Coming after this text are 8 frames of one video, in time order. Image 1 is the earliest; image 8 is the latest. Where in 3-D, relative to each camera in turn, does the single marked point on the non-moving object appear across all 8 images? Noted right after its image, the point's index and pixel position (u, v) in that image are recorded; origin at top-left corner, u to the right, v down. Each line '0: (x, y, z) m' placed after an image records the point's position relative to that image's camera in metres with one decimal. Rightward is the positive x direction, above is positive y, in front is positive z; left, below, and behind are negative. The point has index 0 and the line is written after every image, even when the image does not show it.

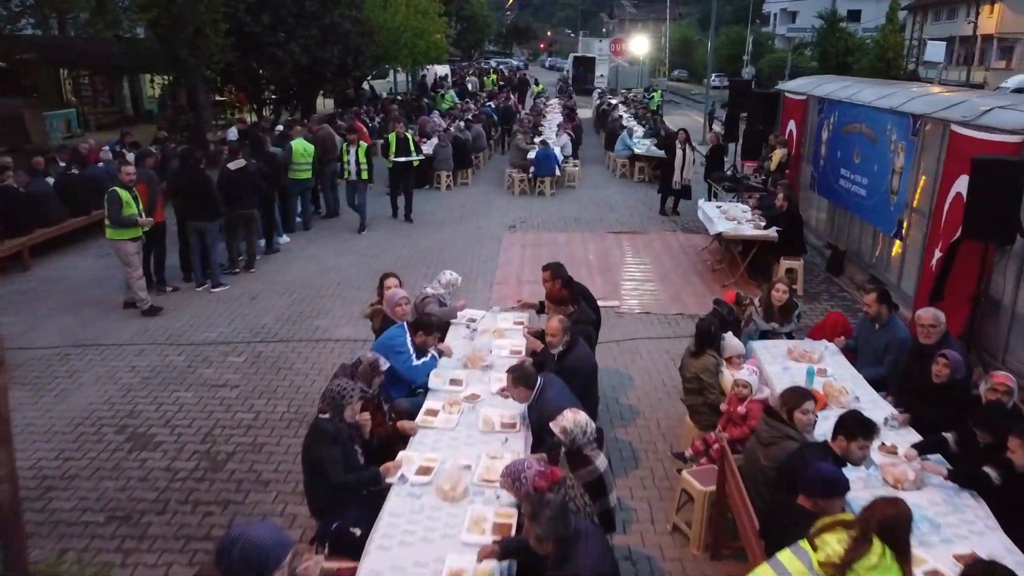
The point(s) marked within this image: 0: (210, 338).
0: (-3.2, -0.5, +8.7) m
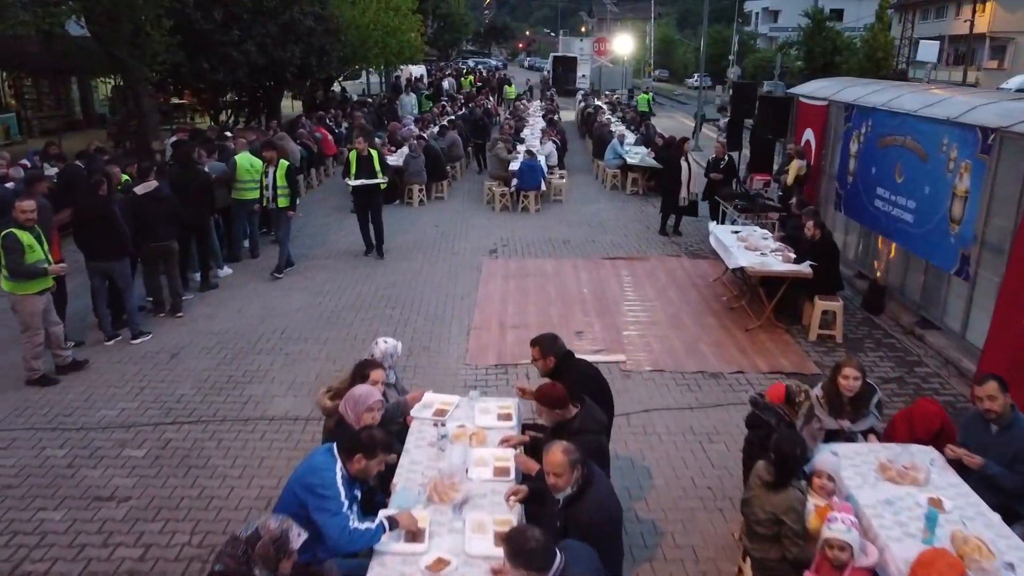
0: (-3.4, -1.1, +6.8) m
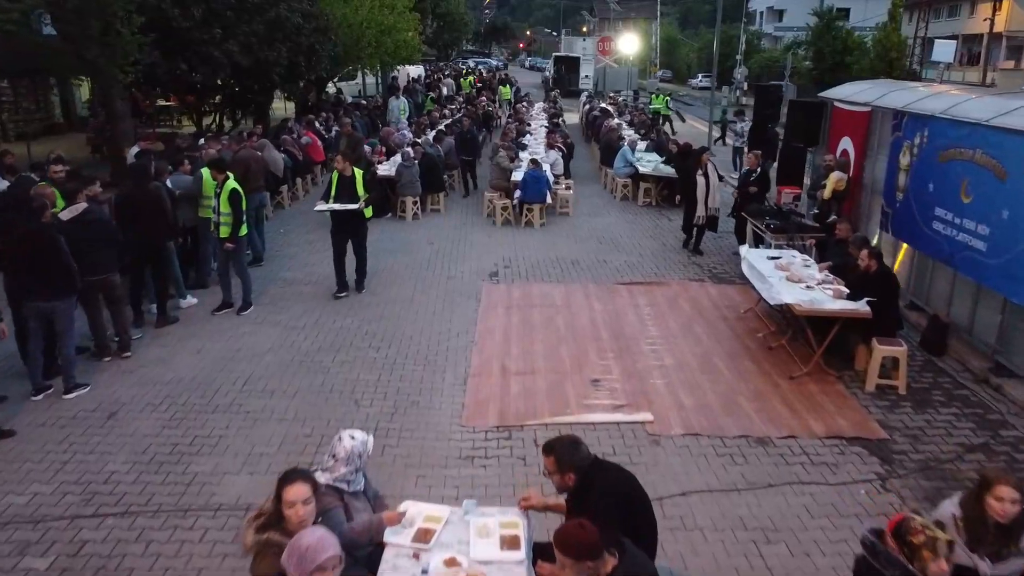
0: (-3.3, -1.5, +5.4) m
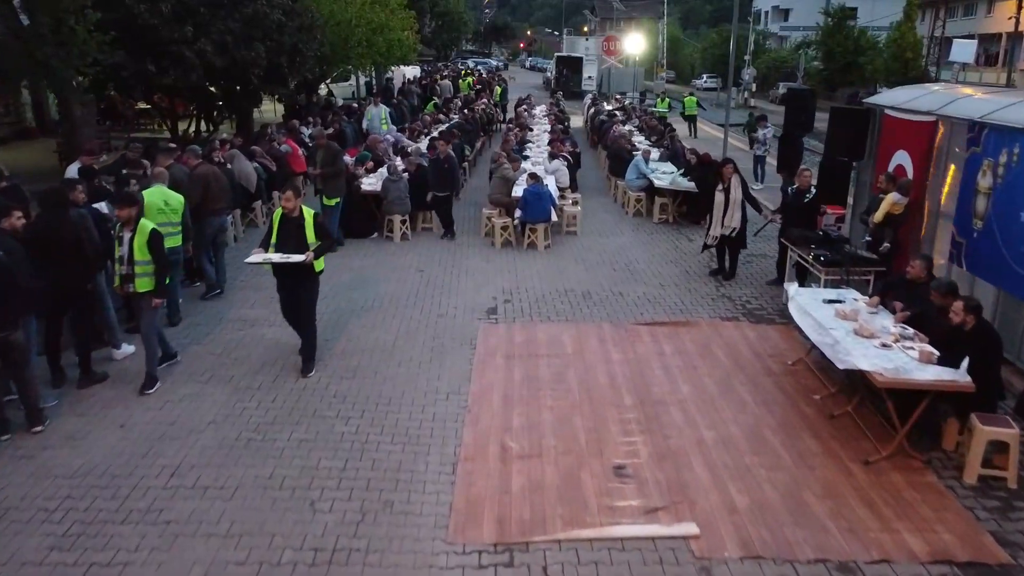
0: (-3.3, -2.0, +3.8) m
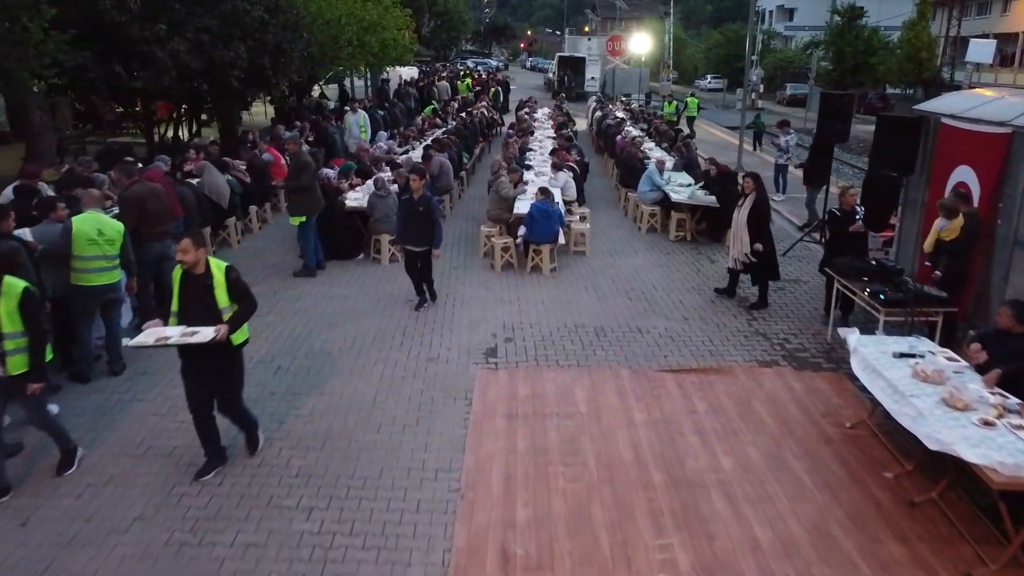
0: (-3.3, -2.4, +2.4) m
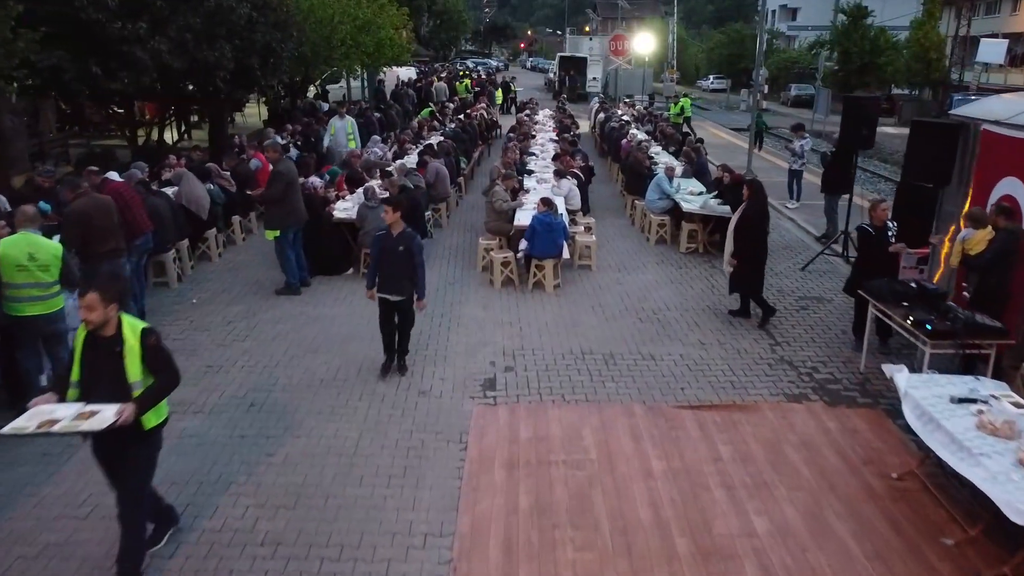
0: (-3.3, -2.6, +1.6) m
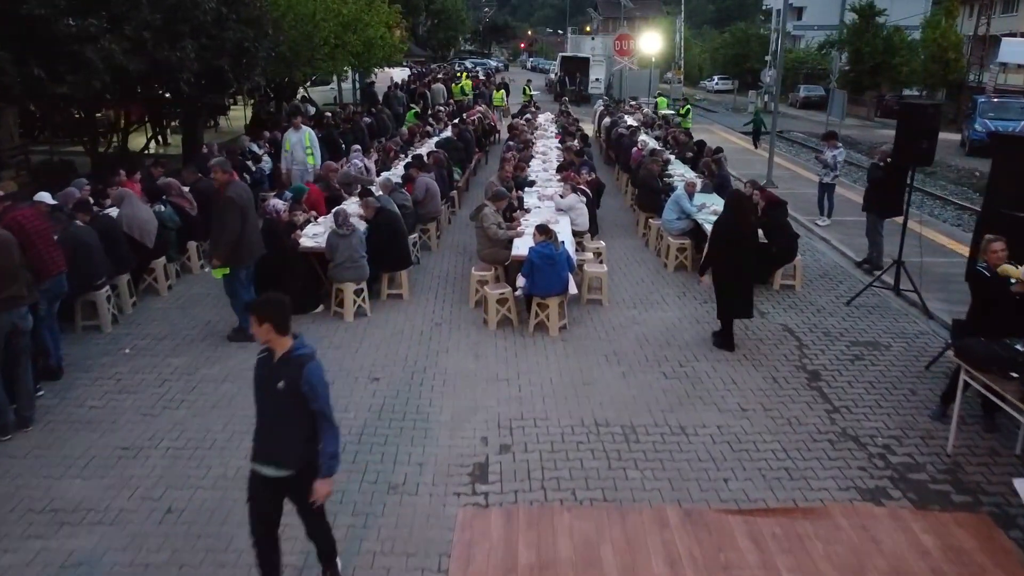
0: (-3.3, -3.1, 0.0) m
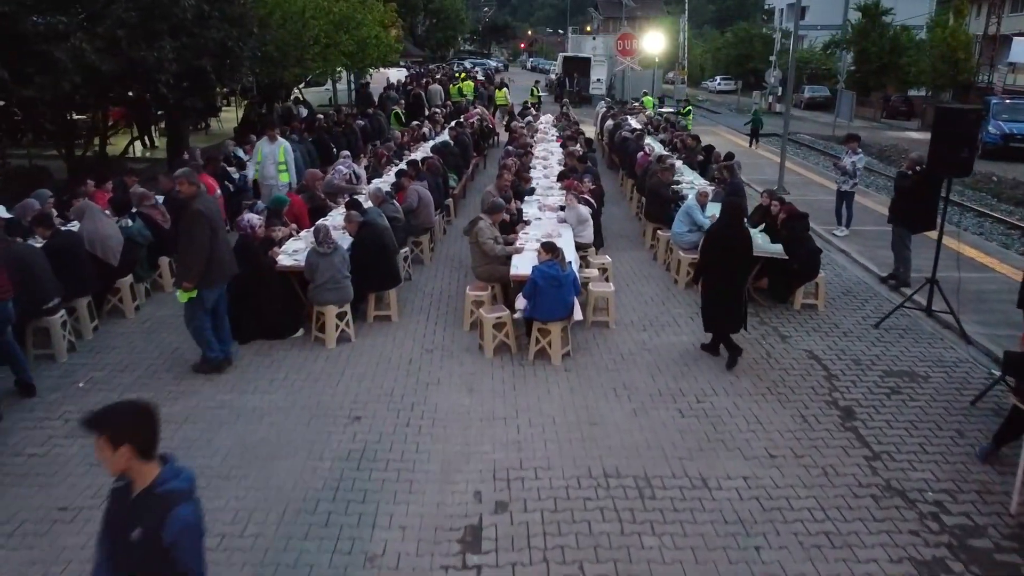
0: (-3.3, -3.3, -0.9) m
